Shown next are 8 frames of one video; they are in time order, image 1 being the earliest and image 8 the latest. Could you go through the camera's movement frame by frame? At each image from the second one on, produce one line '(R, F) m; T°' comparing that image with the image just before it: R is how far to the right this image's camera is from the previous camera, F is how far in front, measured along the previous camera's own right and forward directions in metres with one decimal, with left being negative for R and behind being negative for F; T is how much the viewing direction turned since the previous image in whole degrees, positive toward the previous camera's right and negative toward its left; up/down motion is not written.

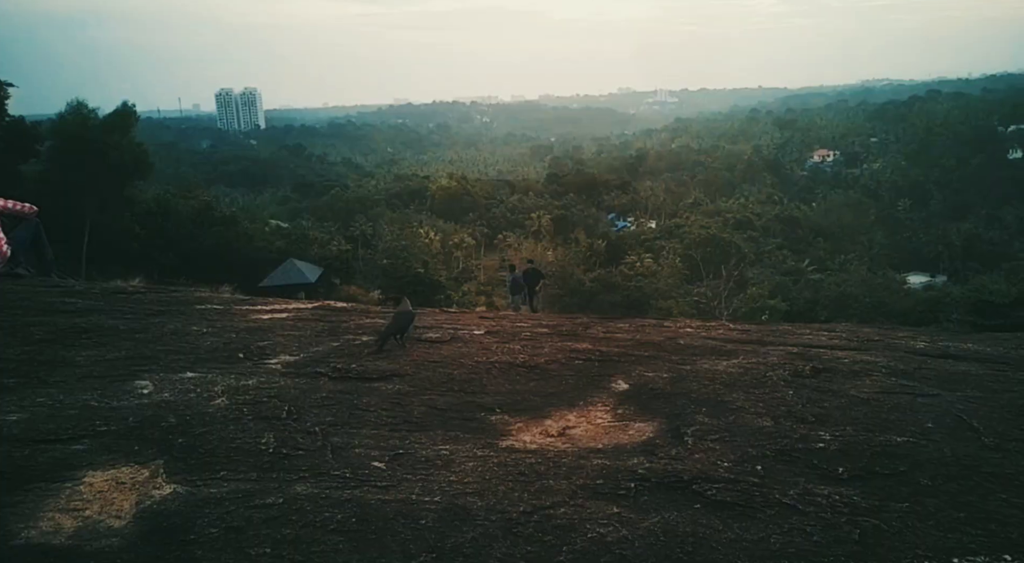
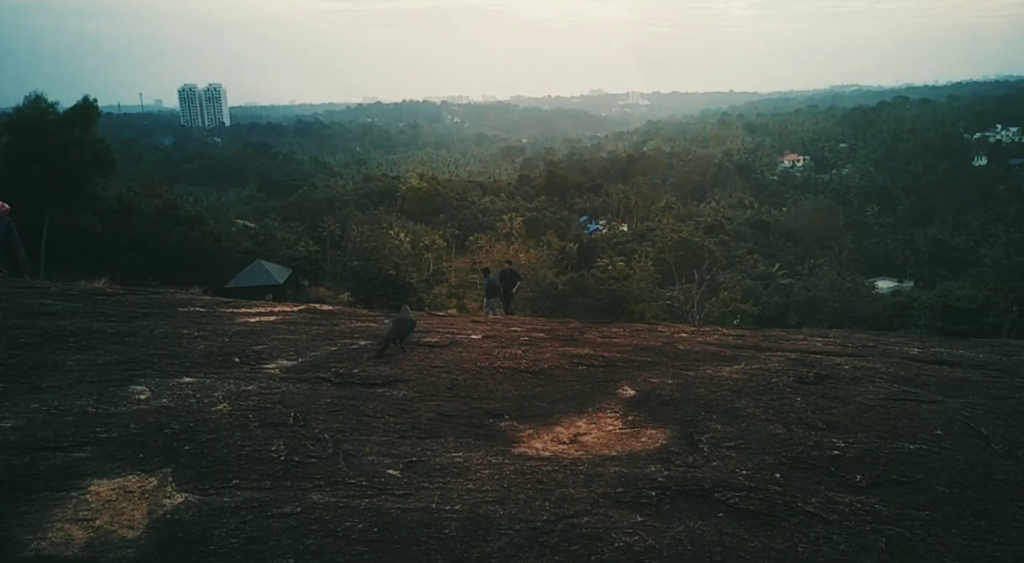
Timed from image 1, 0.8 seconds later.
(-0.2, 0.0) m; +2°
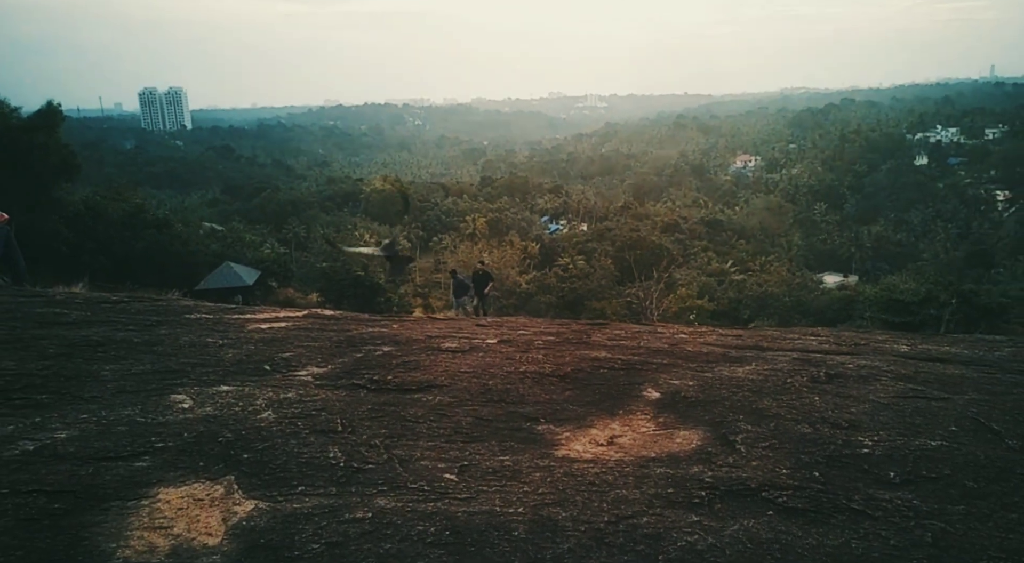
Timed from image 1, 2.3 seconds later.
(-0.3, -0.1) m; +2°
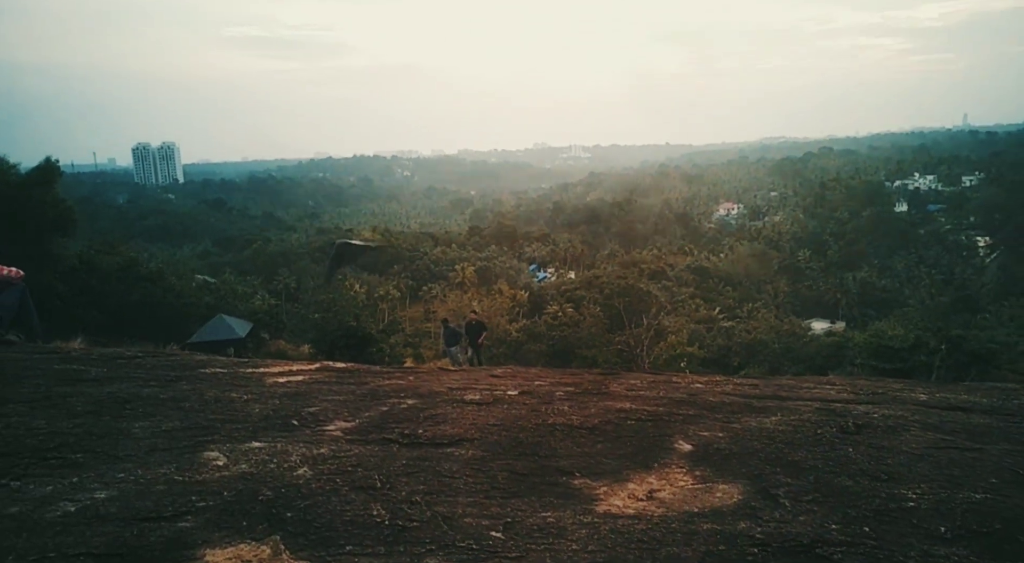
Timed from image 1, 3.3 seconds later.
(-0.2, 0.0) m; 0°
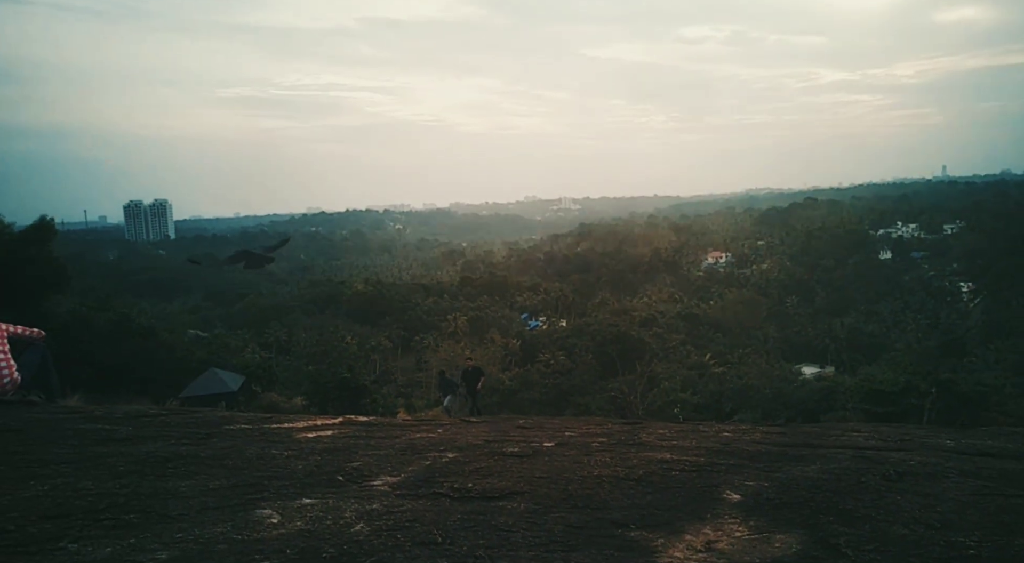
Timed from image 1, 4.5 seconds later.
(-0.3, -0.1) m; 0°
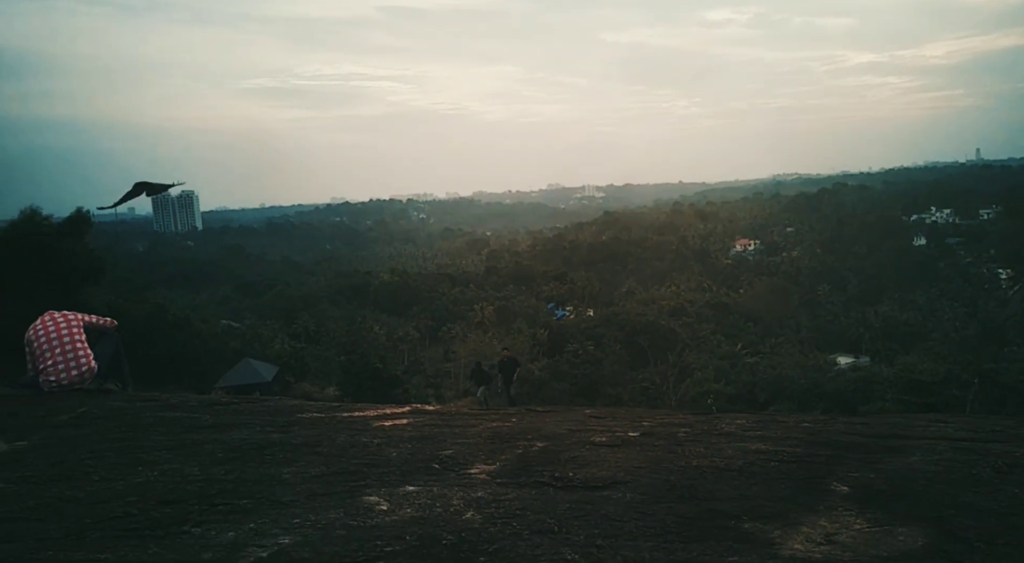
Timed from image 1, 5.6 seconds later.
(-0.4, +0.1) m; -3°
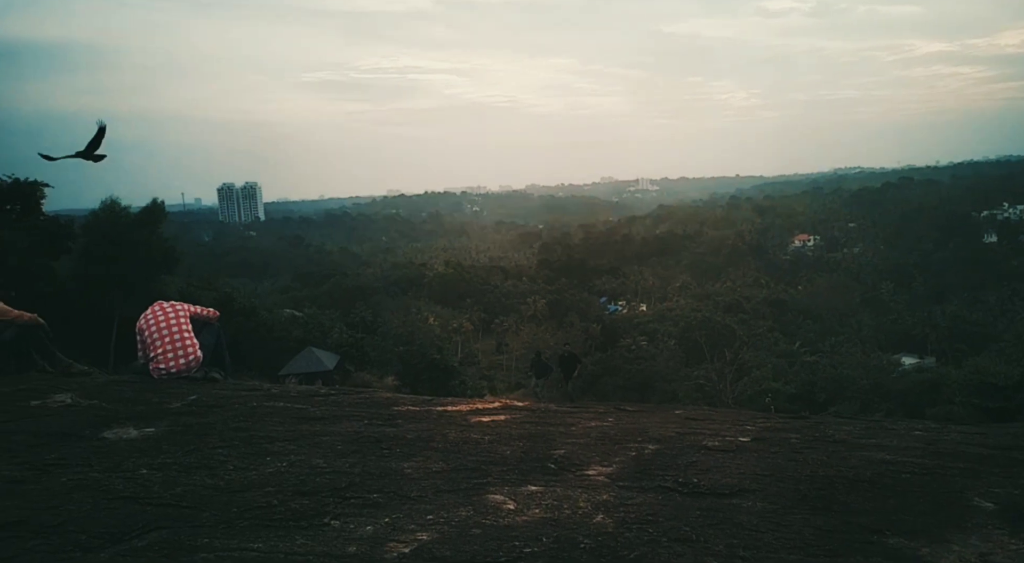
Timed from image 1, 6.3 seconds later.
(-0.4, 0.0) m; -5°
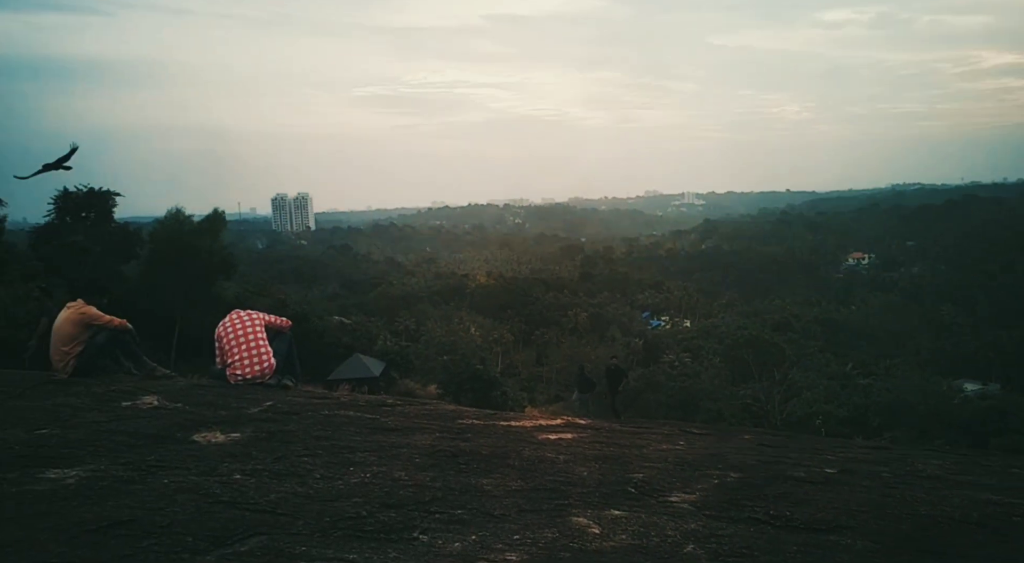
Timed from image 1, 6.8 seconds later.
(-0.2, 0.0) m; -4°
